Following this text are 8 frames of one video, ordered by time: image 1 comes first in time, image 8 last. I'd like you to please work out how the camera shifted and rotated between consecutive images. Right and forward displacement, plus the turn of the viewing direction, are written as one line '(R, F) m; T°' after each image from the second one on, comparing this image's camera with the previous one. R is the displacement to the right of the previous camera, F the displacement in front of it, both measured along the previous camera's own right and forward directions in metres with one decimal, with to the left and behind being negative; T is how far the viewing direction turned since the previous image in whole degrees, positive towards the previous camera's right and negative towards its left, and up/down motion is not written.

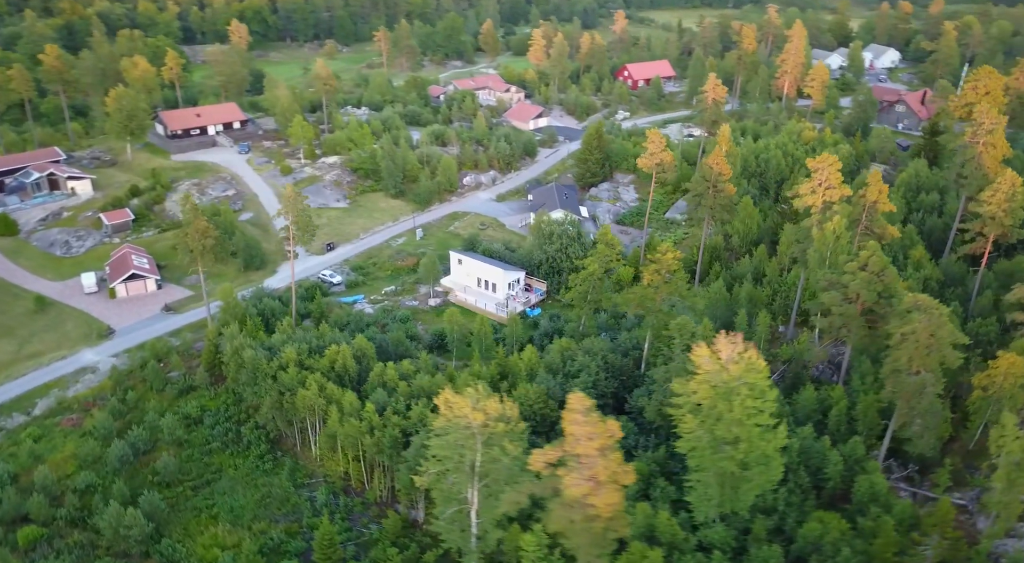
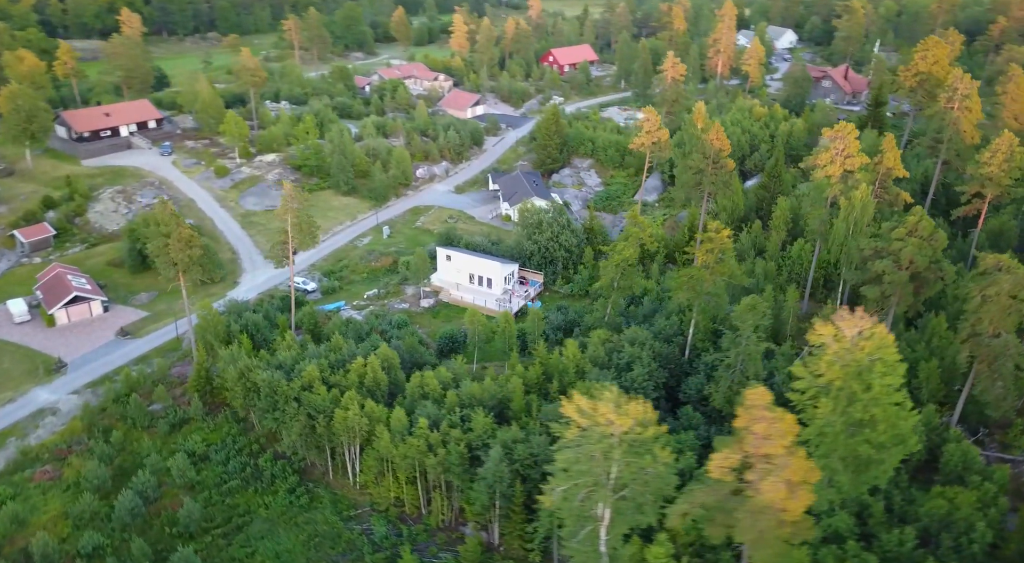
(-7.9, +3.8) m; +9°
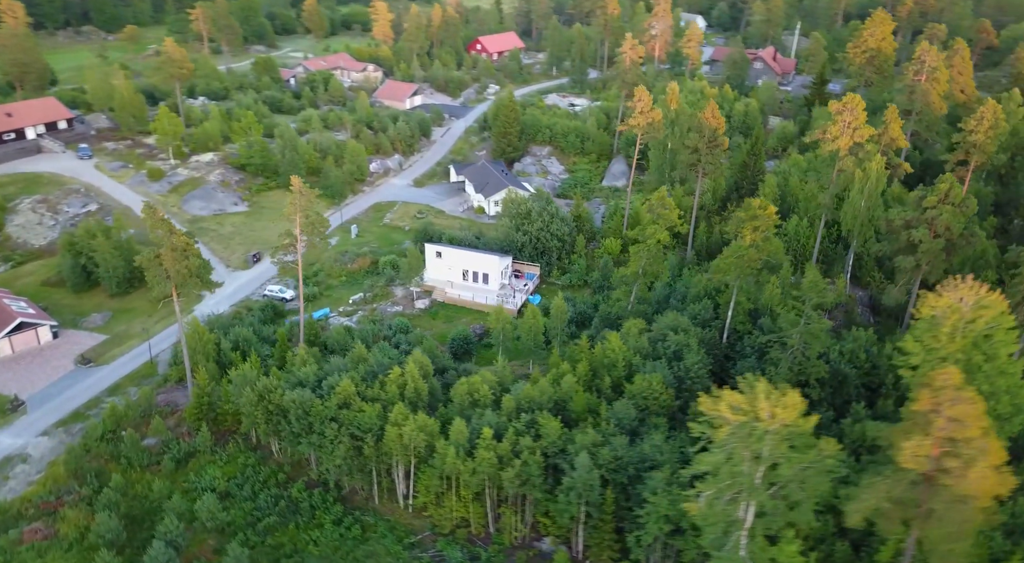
(-7.0, +3.3) m; +8°
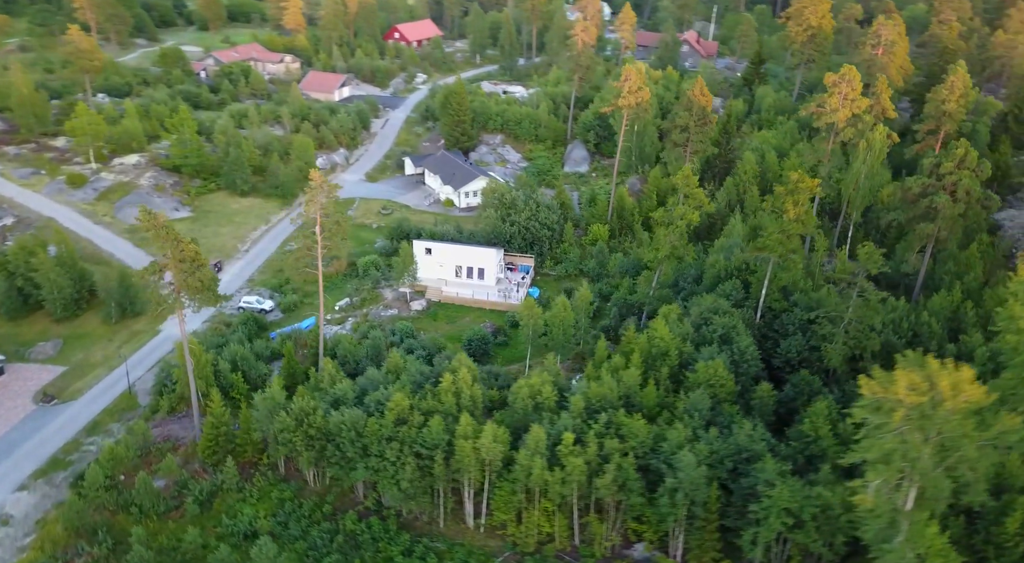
(-7.0, +3.3) m; +9°
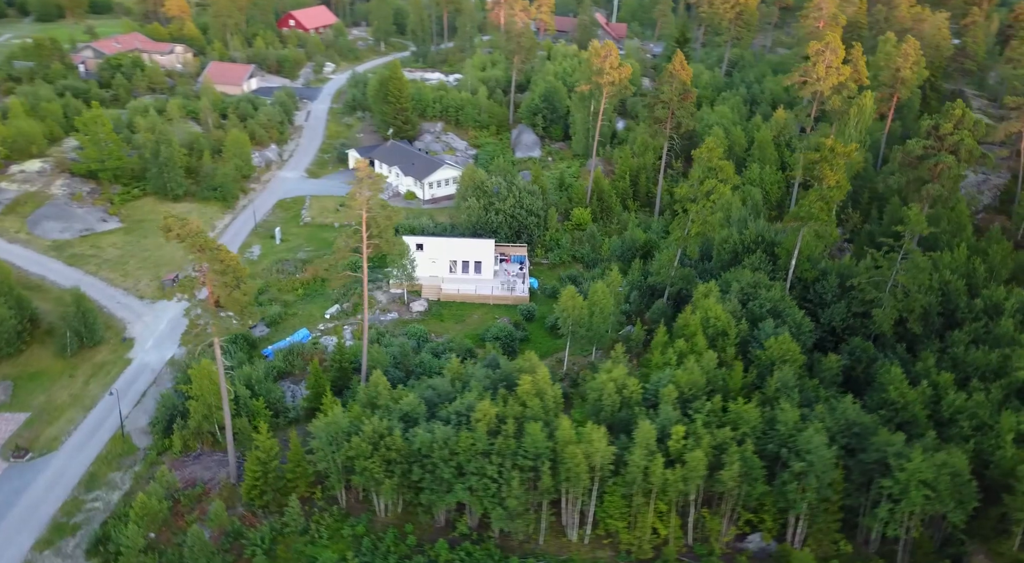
(-7.7, +3.4) m; +10°
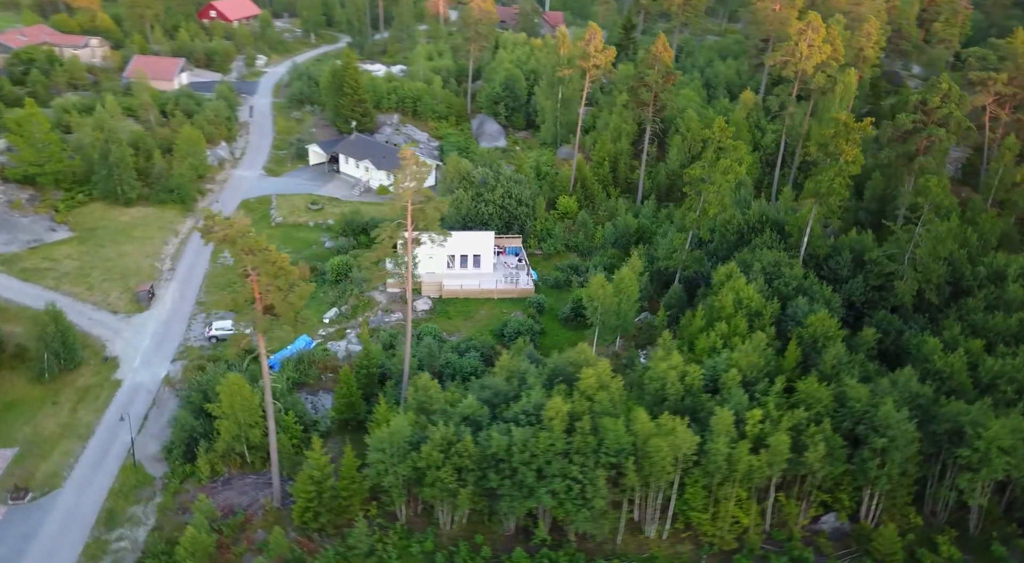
(-5.1, +1.9) m; +7°
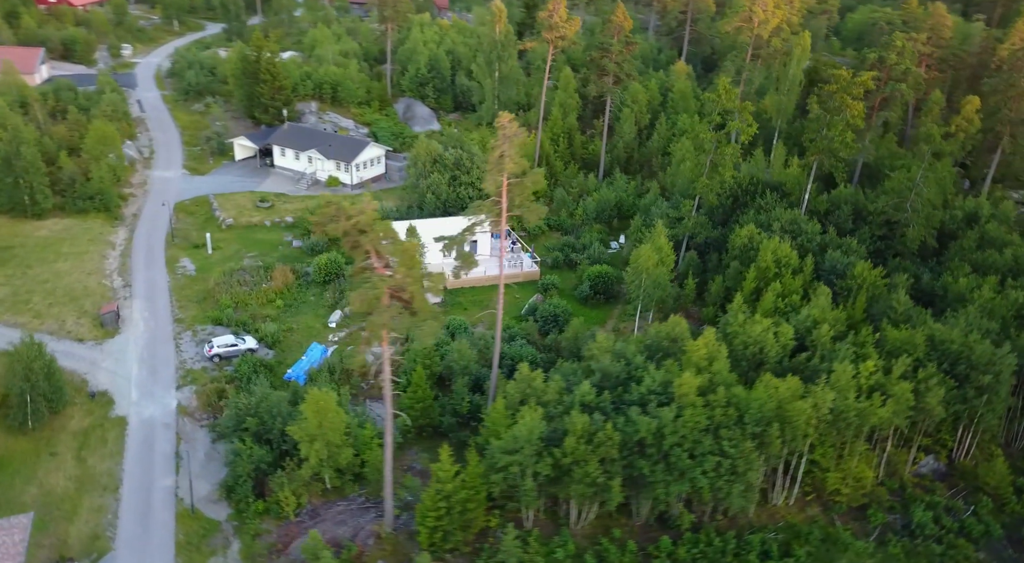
(-8.2, +3.0) m; +12°
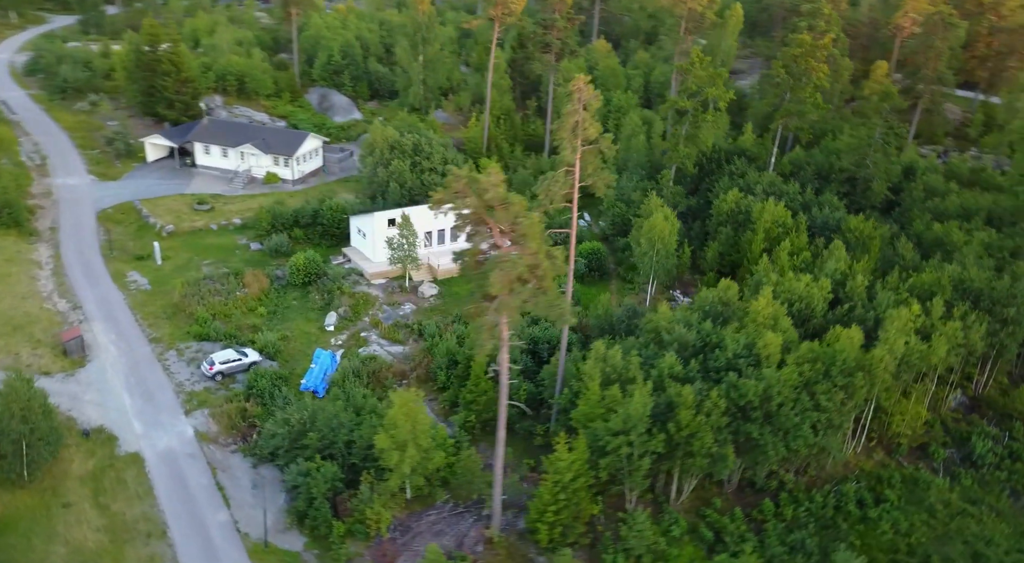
(-6.5, +2.1) m; +11°
